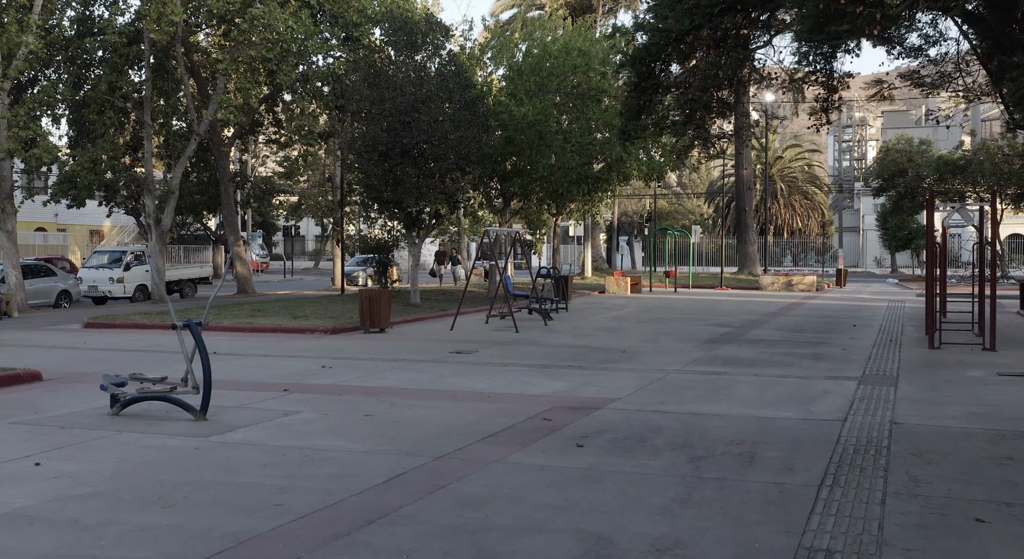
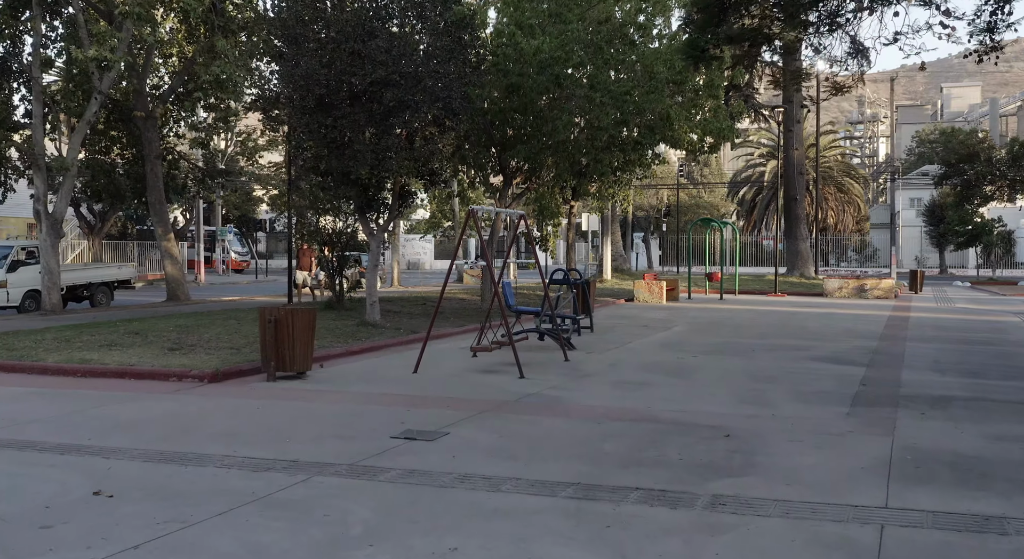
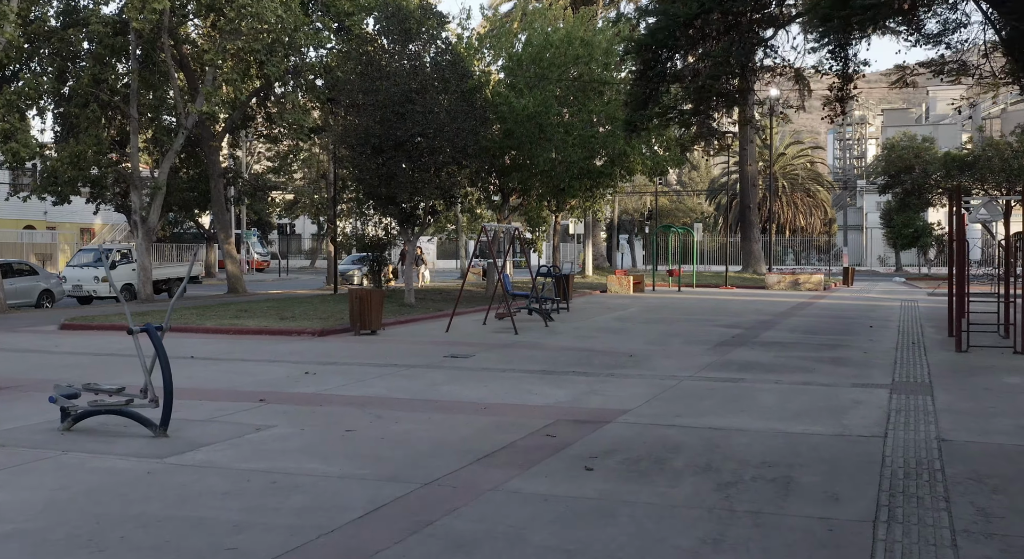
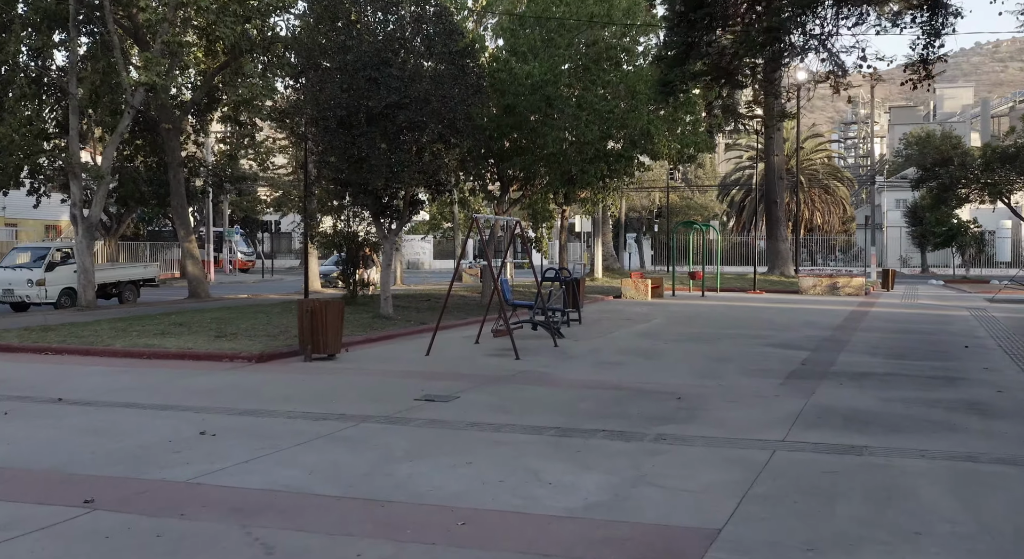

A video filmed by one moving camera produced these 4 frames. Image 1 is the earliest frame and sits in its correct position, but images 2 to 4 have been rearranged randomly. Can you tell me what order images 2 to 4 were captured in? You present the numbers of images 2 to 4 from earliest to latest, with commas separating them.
3, 4, 2
